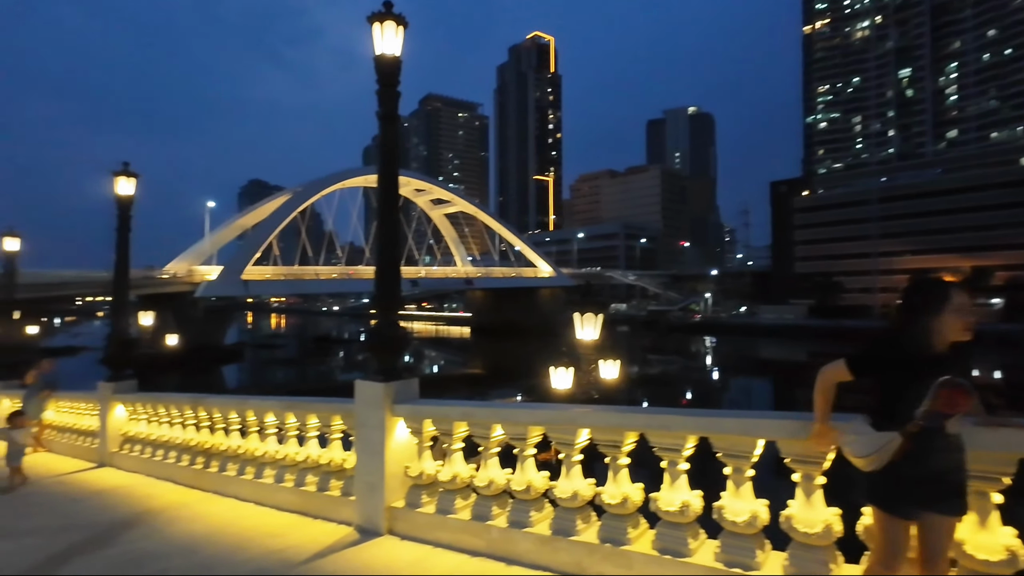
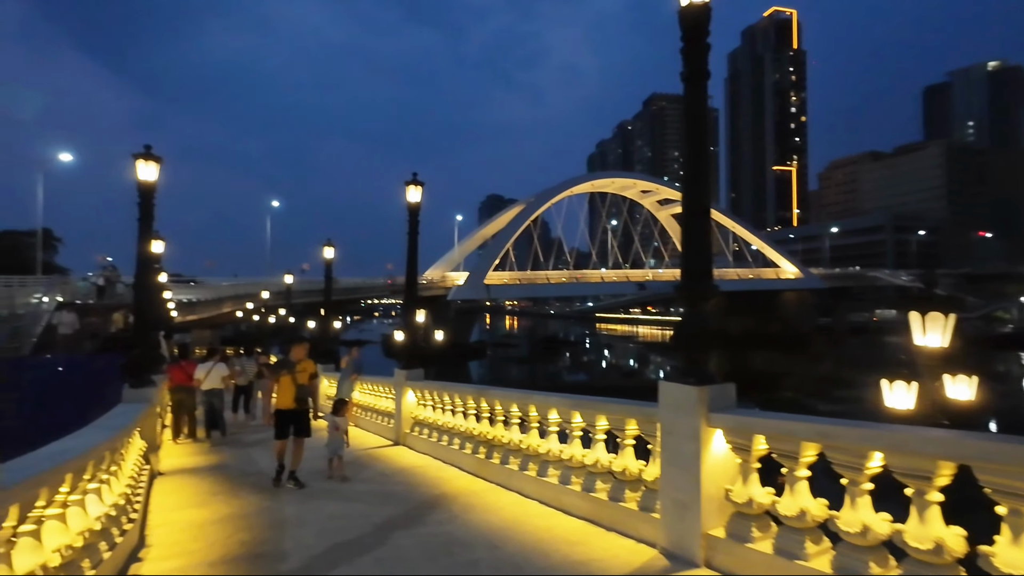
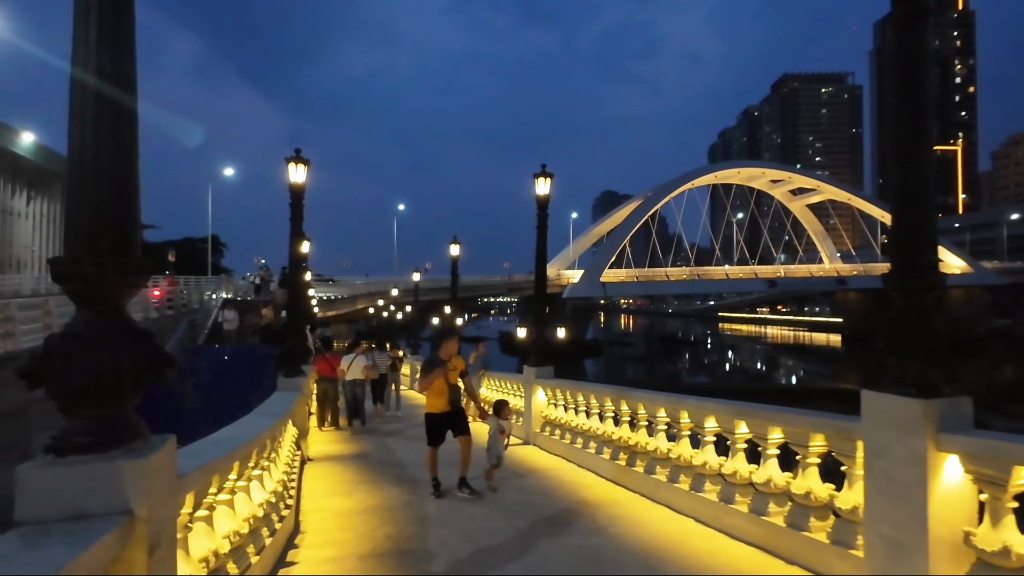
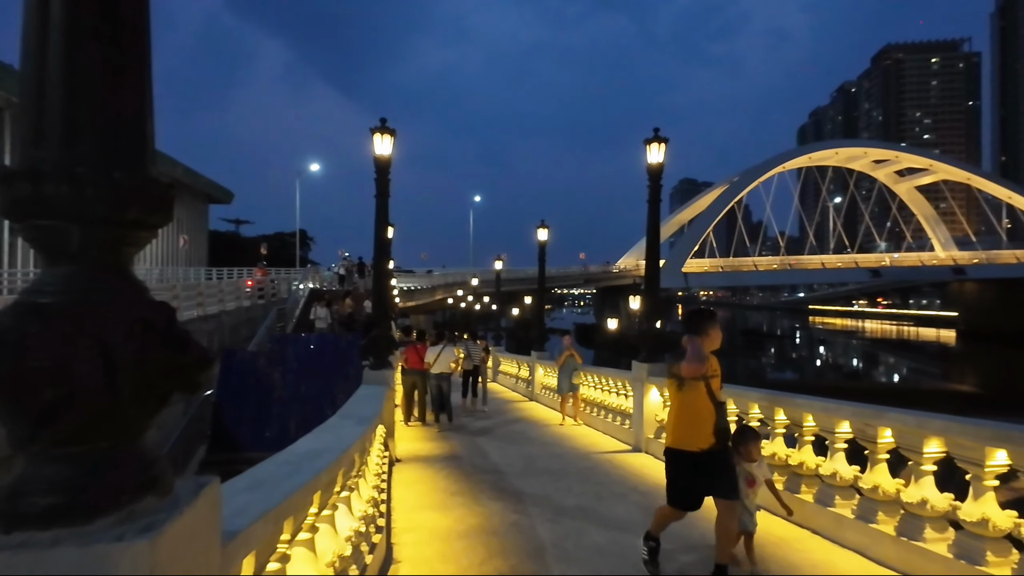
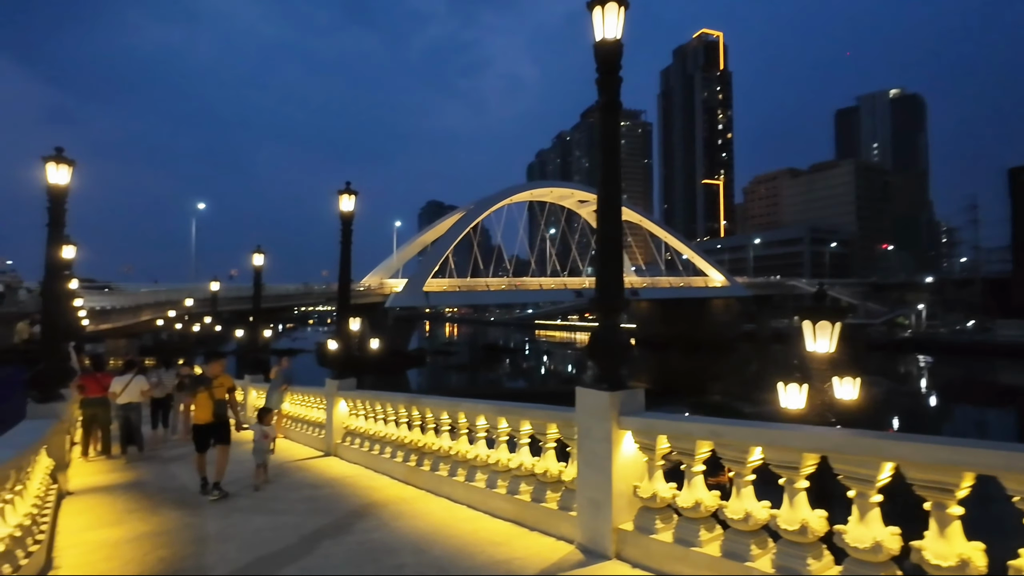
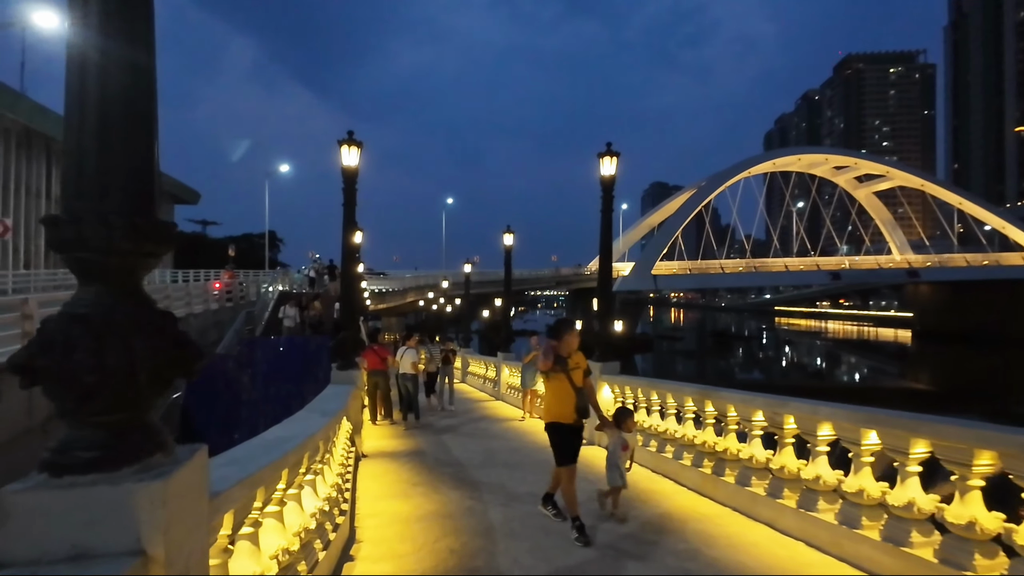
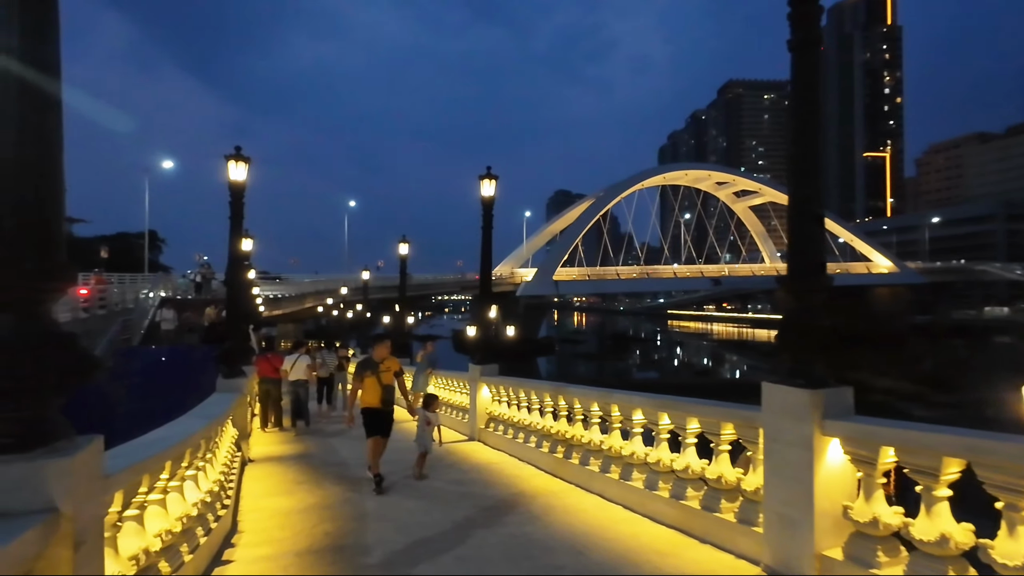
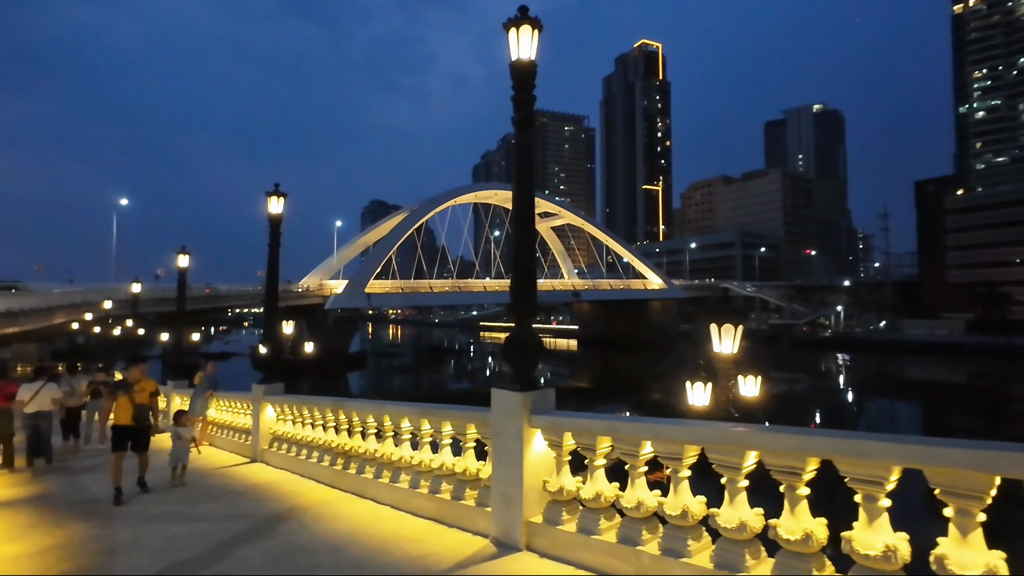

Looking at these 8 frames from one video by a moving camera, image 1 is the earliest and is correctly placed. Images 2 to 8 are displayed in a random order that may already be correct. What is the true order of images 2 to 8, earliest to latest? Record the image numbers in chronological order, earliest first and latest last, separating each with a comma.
8, 5, 2, 7, 3, 6, 4
